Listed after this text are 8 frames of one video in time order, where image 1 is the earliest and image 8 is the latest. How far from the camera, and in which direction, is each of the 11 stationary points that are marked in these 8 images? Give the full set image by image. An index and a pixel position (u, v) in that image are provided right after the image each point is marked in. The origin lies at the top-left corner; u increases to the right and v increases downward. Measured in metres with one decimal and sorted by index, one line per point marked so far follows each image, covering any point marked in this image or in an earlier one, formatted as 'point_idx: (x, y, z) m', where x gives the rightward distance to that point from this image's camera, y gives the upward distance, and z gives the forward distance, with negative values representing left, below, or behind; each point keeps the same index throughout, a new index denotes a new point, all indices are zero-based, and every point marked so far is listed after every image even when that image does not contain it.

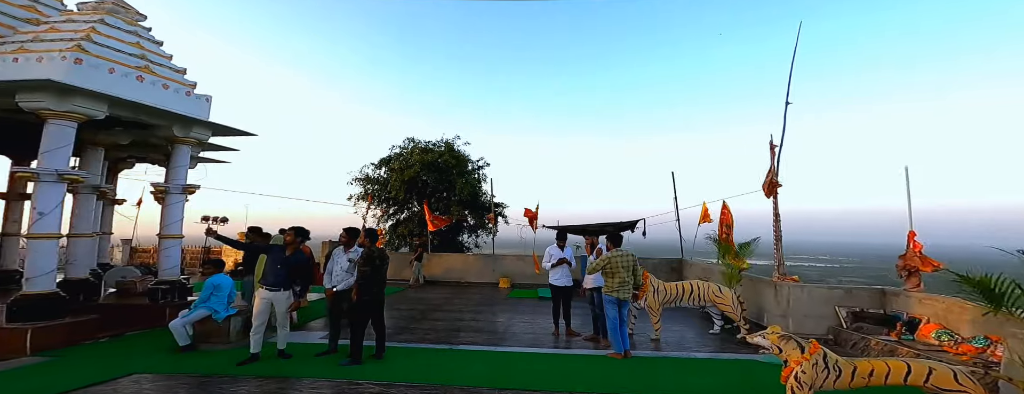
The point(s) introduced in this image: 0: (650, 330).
0: (+2.5, -2.5, +8.1) m
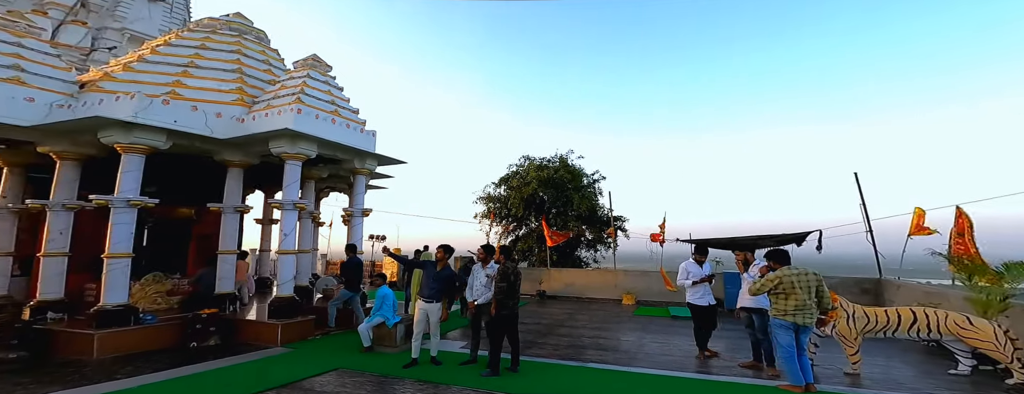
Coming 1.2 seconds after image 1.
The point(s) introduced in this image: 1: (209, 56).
0: (+5.4, -2.7, +6.8) m
1: (-5.8, +2.8, +8.2) m
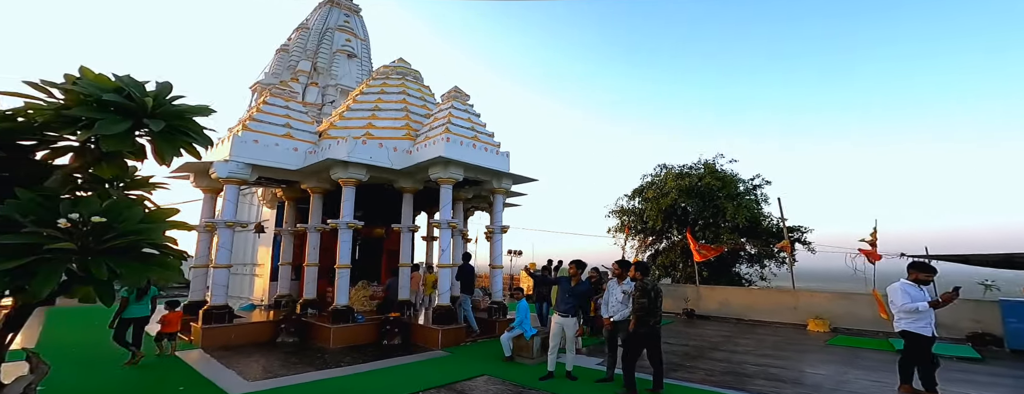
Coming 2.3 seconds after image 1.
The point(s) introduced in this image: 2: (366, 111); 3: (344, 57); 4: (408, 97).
0: (+7.6, -2.6, +5.0) m
1: (-2.9, +2.3, +9.8) m
2: (-3.2, +1.9, +9.5) m
3: (-6.5, +5.5, +16.6) m
4: (-2.4, +2.3, +10.0) m
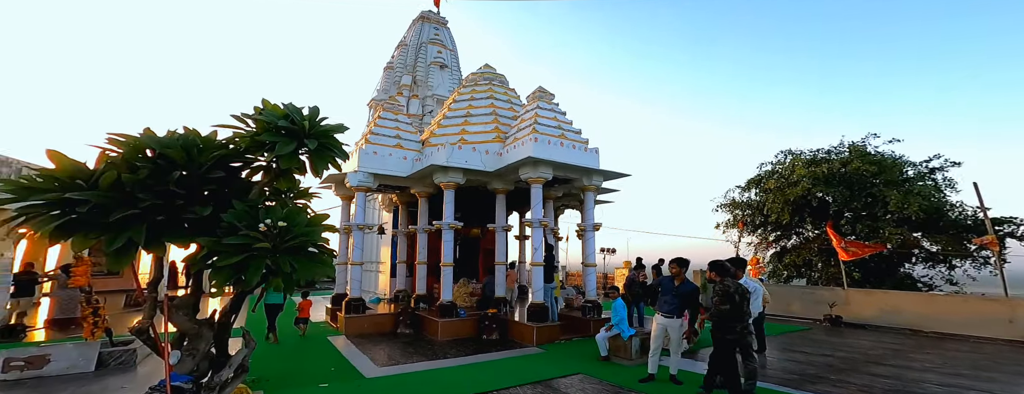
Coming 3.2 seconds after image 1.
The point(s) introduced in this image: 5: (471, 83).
0: (+8.6, -2.3, +3.4) m
1: (-0.9, +2.2, +10.2) m
2: (-1.2, +1.8, +10.0) m
3: (-3.1, +5.3, +17.6) m
4: (-0.4, +2.3, +10.3) m
5: (-1.0, +2.9, +10.9) m
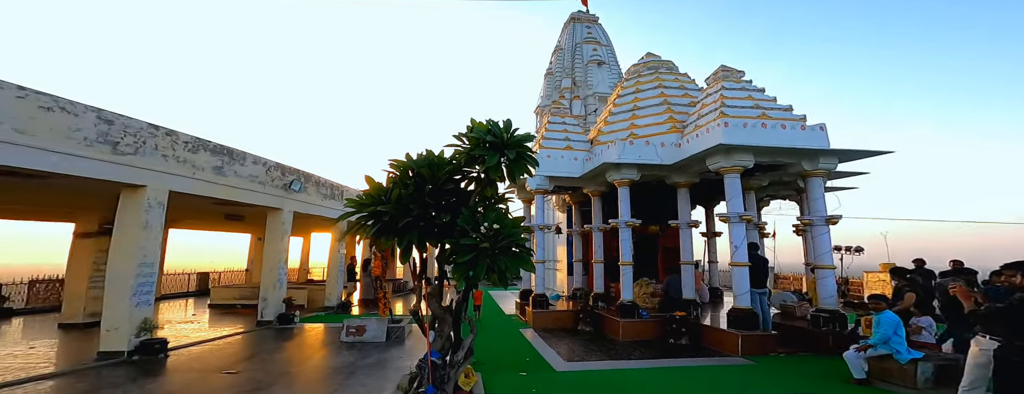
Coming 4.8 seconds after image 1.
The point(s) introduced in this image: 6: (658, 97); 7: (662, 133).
0: (+9.5, -1.8, -0.1) m
1: (+3.0, +2.3, +9.8) m
2: (+2.6, +1.9, +9.7) m
3: (+3.4, +5.4, +17.5) m
4: (+3.5, +2.4, +9.6) m
5: (+3.1, +3.0, +10.4) m
6: (+3.3, +2.2, +9.5) m
7: (+2.9, +1.3, +8.7) m
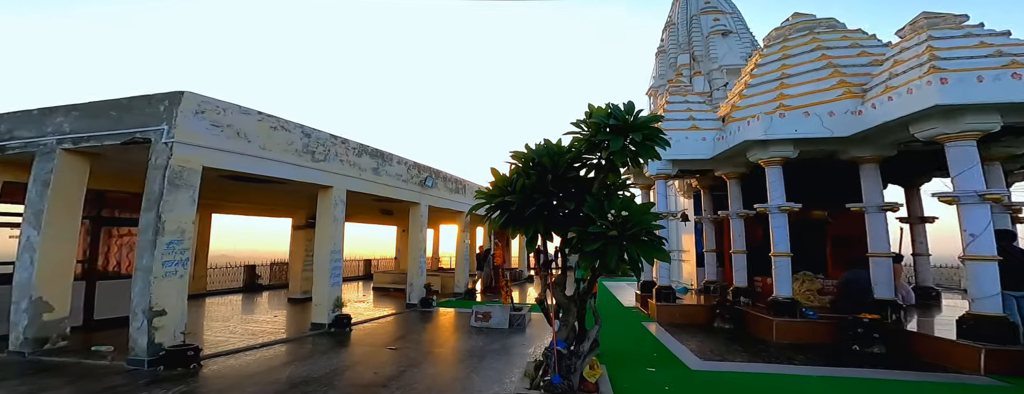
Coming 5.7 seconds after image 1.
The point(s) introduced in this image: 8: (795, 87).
0: (+9.4, -1.5, -2.7) m
1: (+5.5, +2.7, +8.4) m
2: (+5.1, +2.3, +8.5) m
3: (+7.8, +6.0, +15.7) m
4: (+5.9, +2.8, +8.2) m
5: (+5.7, +3.4, +9.1) m
6: (+5.7, +2.6, +8.2) m
7: (+5.2, +1.6, +7.5) m
8: (+5.2, +2.0, +8.0) m
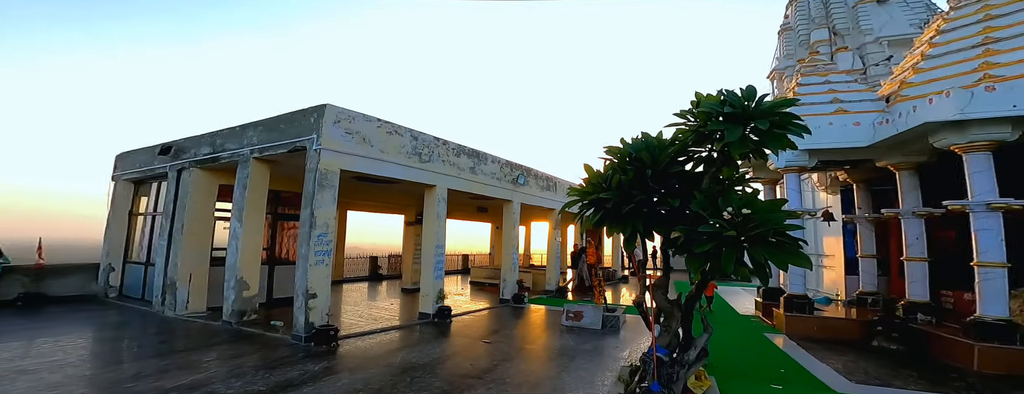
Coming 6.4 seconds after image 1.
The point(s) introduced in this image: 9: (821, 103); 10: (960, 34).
0: (+9.1, -1.5, -4.9) m
1: (+7.6, +2.8, +6.8) m
2: (+7.2, +2.3, +6.9) m
3: (+11.3, +6.1, +13.4) m
4: (+8.0, +2.9, +6.5) m
5: (+7.9, +3.5, +7.4) m
6: (+7.7, +2.7, +6.5) m
7: (+7.1, +1.7, +5.9) m
8: (+7.2, +2.1, +6.5) m
9: (+6.4, +1.9, +8.6) m
10: (+7.4, +2.7, +7.2) m
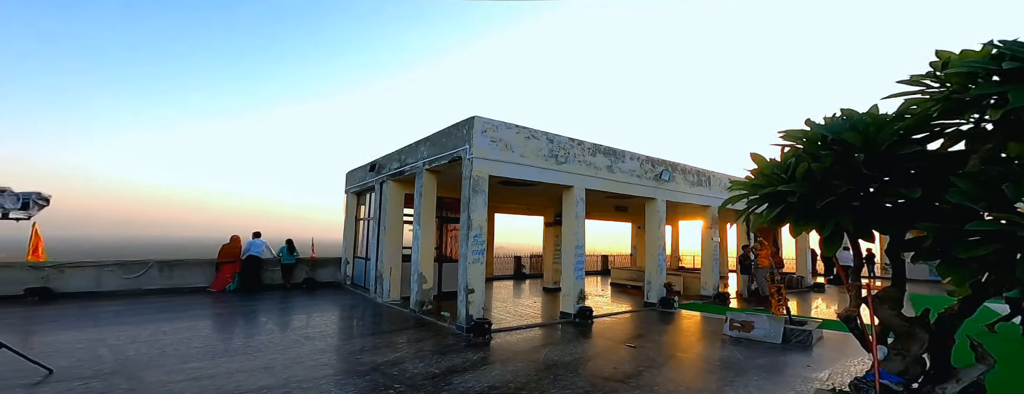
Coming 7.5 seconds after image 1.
0: (+7.1, -1.2, -7.9) m
1: (+9.3, +3.0, +3.7) m
2: (+9.0, +2.6, +3.9) m
3: (+14.8, +6.5, +8.8) m
4: (+9.5, +3.2, +3.3) m
5: (+9.7, +3.8, +4.1) m
6: (+9.3, +3.0, +3.3) m
7: (+8.5, +2.0, +3.0) m
8: (+8.8, +2.4, +3.4) m
9: (+8.7, +2.1, +5.8) m
10: (+9.2, +3.0, +4.1) m
